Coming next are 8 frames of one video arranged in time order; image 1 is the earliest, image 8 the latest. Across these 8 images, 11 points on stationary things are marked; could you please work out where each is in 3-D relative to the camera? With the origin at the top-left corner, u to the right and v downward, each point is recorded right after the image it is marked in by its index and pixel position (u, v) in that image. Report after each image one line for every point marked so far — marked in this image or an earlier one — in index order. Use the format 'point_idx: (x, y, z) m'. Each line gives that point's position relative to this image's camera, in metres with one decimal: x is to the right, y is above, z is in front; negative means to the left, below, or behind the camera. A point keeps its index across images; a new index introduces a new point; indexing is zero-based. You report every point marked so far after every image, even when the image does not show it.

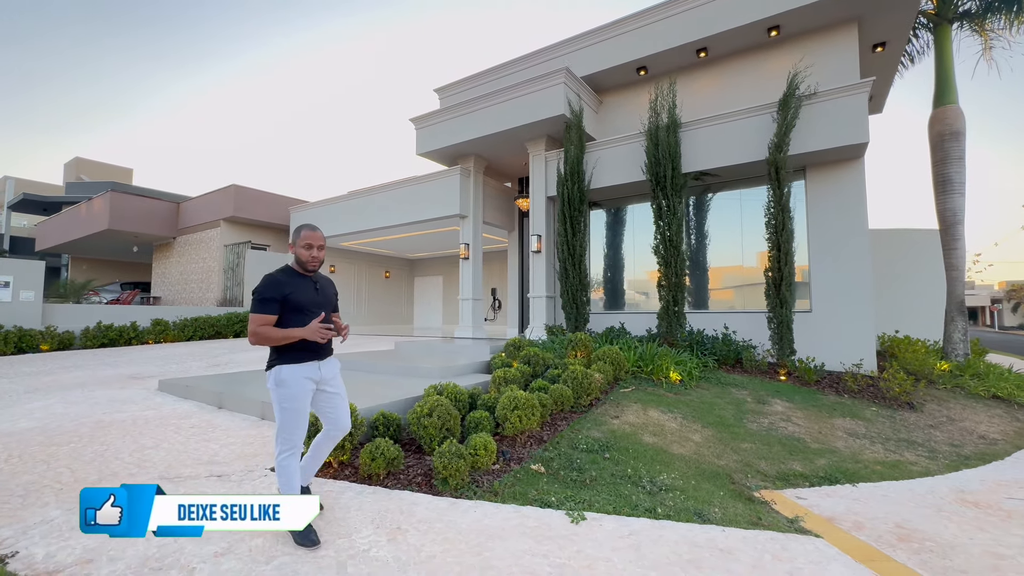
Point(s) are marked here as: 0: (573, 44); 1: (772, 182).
0: (+1.3, +5.3, +9.5) m
1: (+4.2, +1.7, +7.0) m
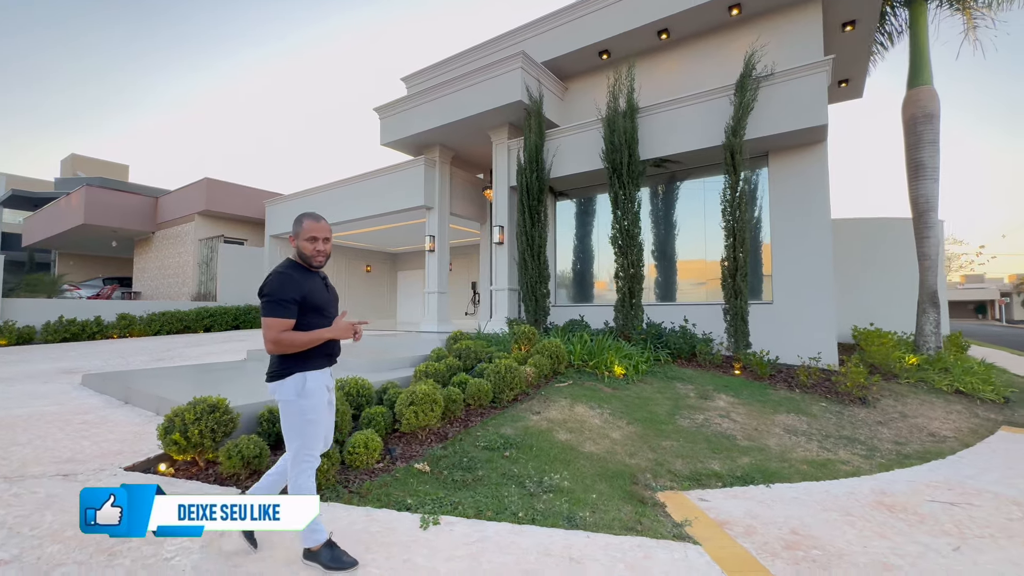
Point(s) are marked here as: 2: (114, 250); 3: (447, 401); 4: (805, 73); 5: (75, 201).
0: (+0.4, +5.5, +9.2) m
1: (+3.3, +1.8, +6.7) m
2: (-16.5, +1.6, +17.9) m
3: (-0.7, -1.1, +4.2) m
4: (+4.3, +3.2, +6.5) m
5: (-14.2, +2.8, +14.2) m
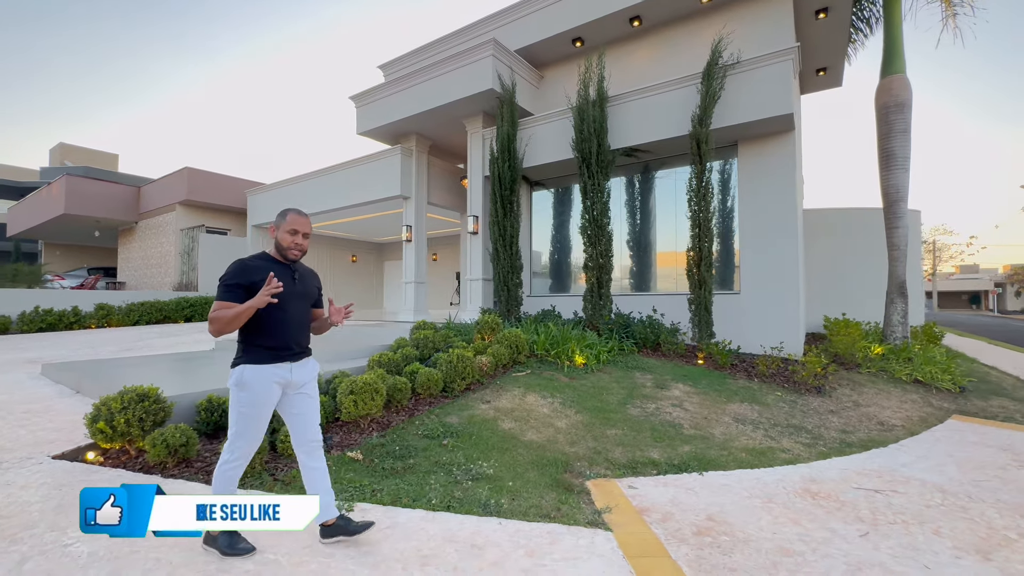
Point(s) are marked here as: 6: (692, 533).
0: (-0.1, +5.7, +9.0) m
1: (+2.8, +2.0, +6.6) m
2: (-17.1, +2.0, +17.8) m
3: (-1.2, -1.0, +4.2) m
4: (+3.8, +3.3, +6.4) m
5: (-14.8, +3.2, +14.1) m
6: (+1.1, -1.5, +2.6) m
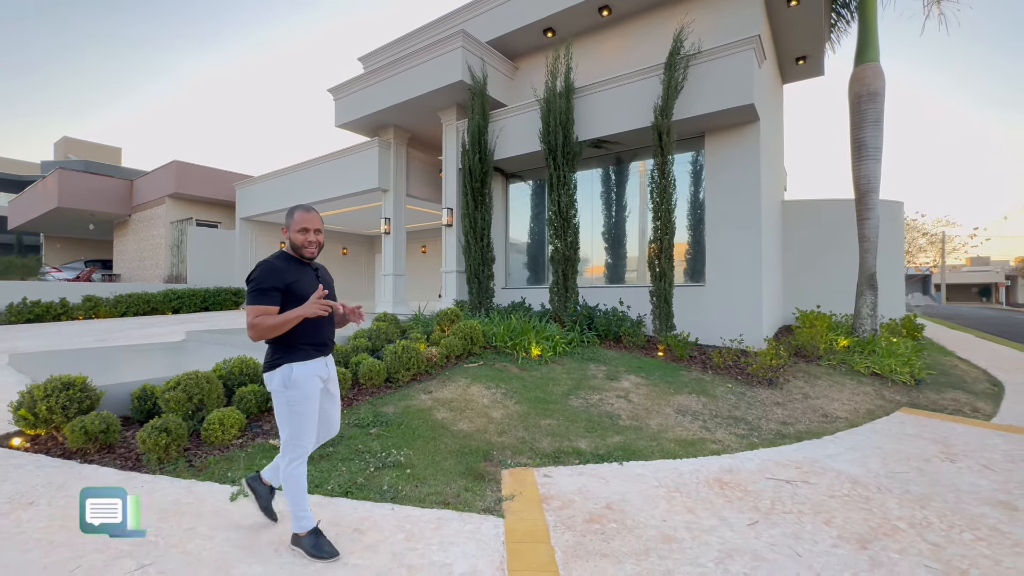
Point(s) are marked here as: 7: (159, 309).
0: (-0.6, +5.8, +9.0) m
1: (+2.2, +2.1, +6.6) m
2: (-17.5, +2.3, +18.1) m
3: (-1.8, -0.9, +4.3) m
4: (+3.2, +3.5, +6.3) m
5: (-15.2, +3.4, +14.3) m
6: (+0.4, -1.4, +2.7) m
7: (-9.5, -0.6, +11.7) m
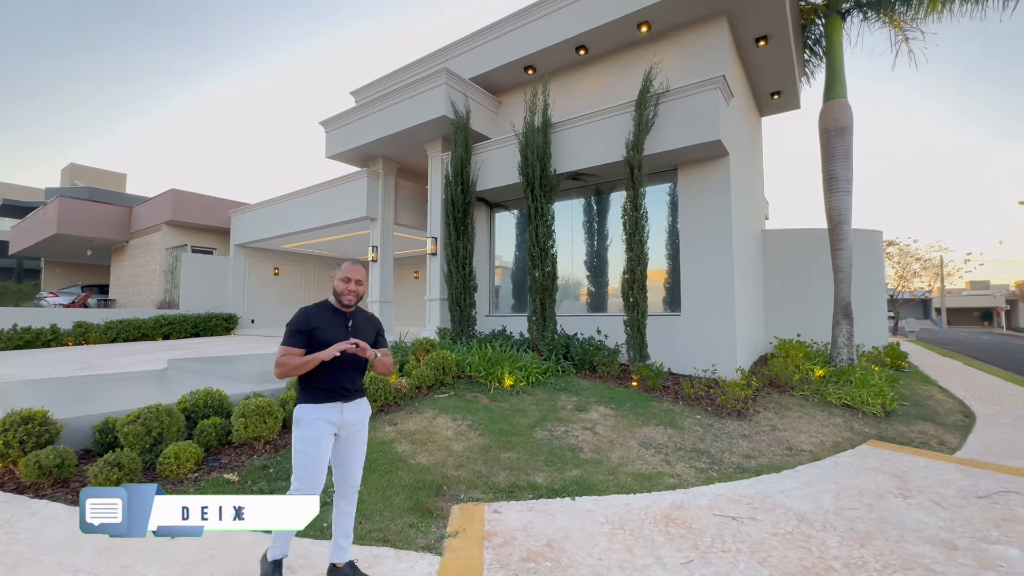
0: (-1.0, +5.2, +9.4) m
1: (+1.8, +1.6, +6.8) m
2: (-17.8, +1.3, +18.4) m
3: (-2.2, -1.2, +4.3) m
4: (+2.8, +3.0, +6.6) m
5: (-15.6, +2.6, +14.6) m
6: (+0.1, -1.7, +2.7) m
7: (-9.8, -1.3, +11.8) m
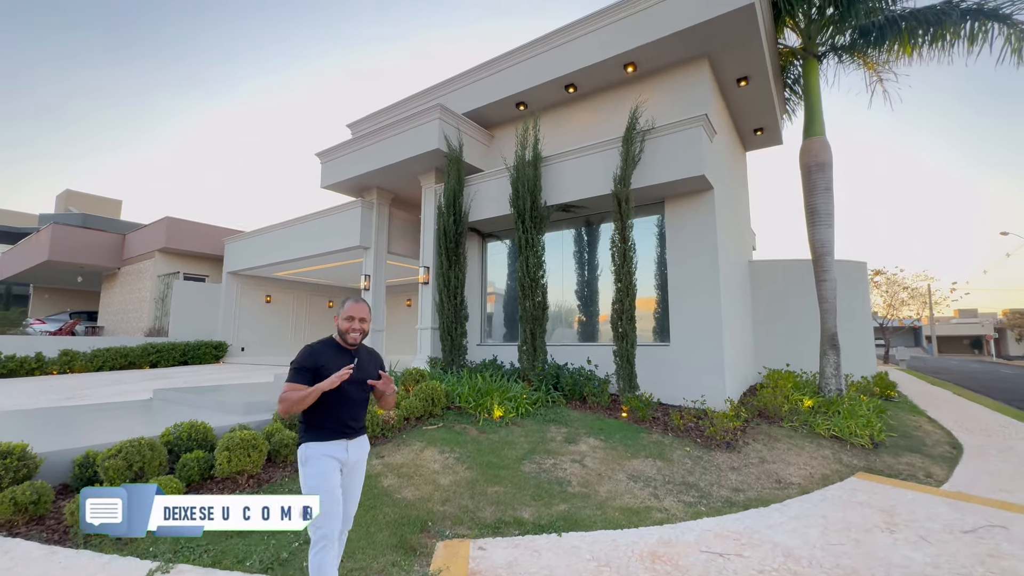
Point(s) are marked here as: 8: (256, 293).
0: (-1.2, +4.6, +9.7) m
1: (+1.7, +1.2, +7.0) m
2: (-18.1, +0.2, +18.2) m
3: (-2.3, -1.6, +4.3) m
4: (+2.7, +2.5, +6.8) m
5: (-15.8, +1.7, +14.6) m
6: (-0.1, -1.9, +2.7) m
7: (-10.1, -2.0, +11.6) m
8: (-8.8, -0.2, +14.9) m
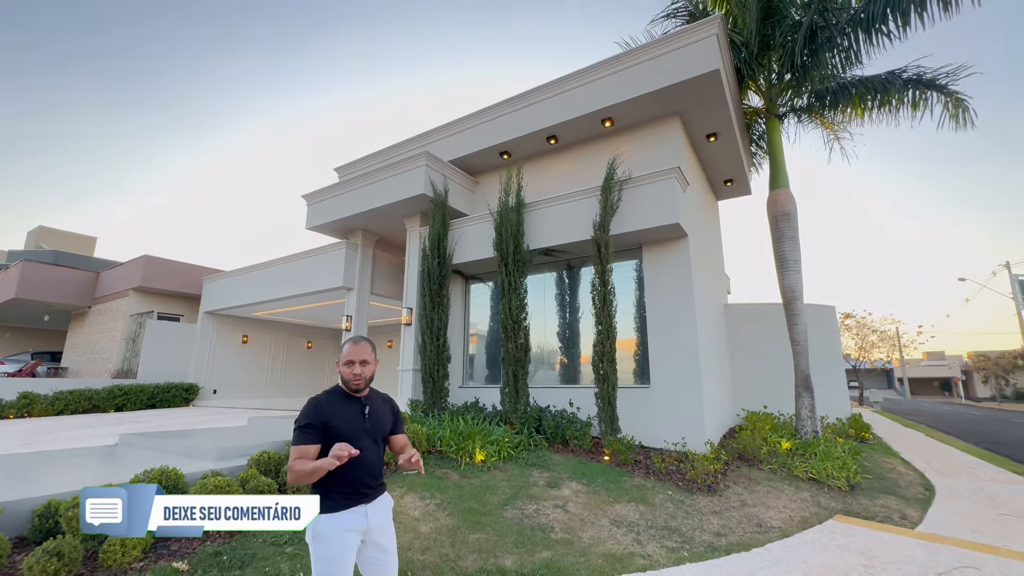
0: (-1.5, +3.7, +10.2) m
1: (+1.4, +0.5, +7.2) m
2: (-18.8, -1.4, +17.6) m
3: (-2.5, -2.0, +4.2) m
4: (+2.4, +1.8, +7.3) m
5: (-16.4, +0.4, +14.2) m
6: (-0.2, -2.2, +2.6) m
7: (-10.5, -3.0, +11.1) m
8: (-9.3, -1.5, +14.5) m
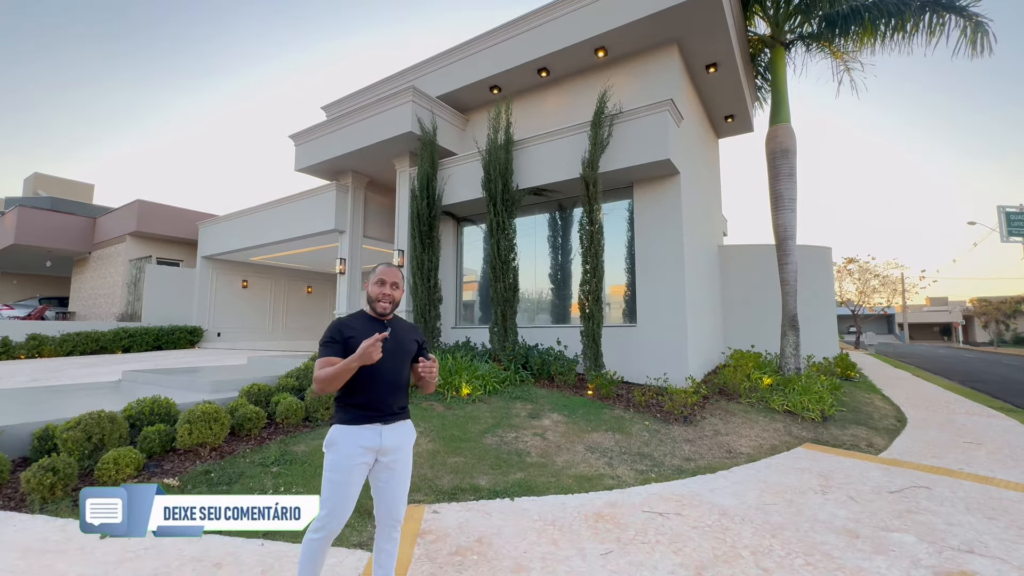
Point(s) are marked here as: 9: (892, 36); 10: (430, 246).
0: (-1.7, +5.0, +9.7) m
1: (+1.2, +1.4, +7.1) m
2: (-18.9, +0.8, +17.8) m
3: (-2.7, -1.3, +4.4) m
4: (+2.2, +2.8, +7.0) m
5: (-16.5, +2.2, +14.2) m
6: (-0.4, -1.7, +2.8) m
7: (-10.7, -1.6, +11.5) m
8: (-9.5, +0.3, +14.7) m
9: (+7.1, +4.7, +8.1) m
10: (-1.7, +0.8, +8.7) m
